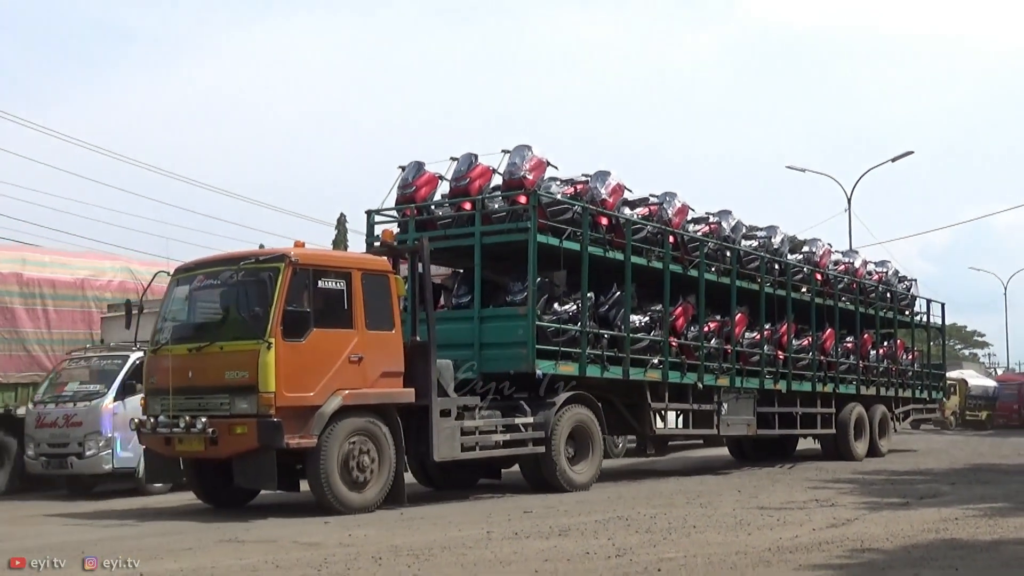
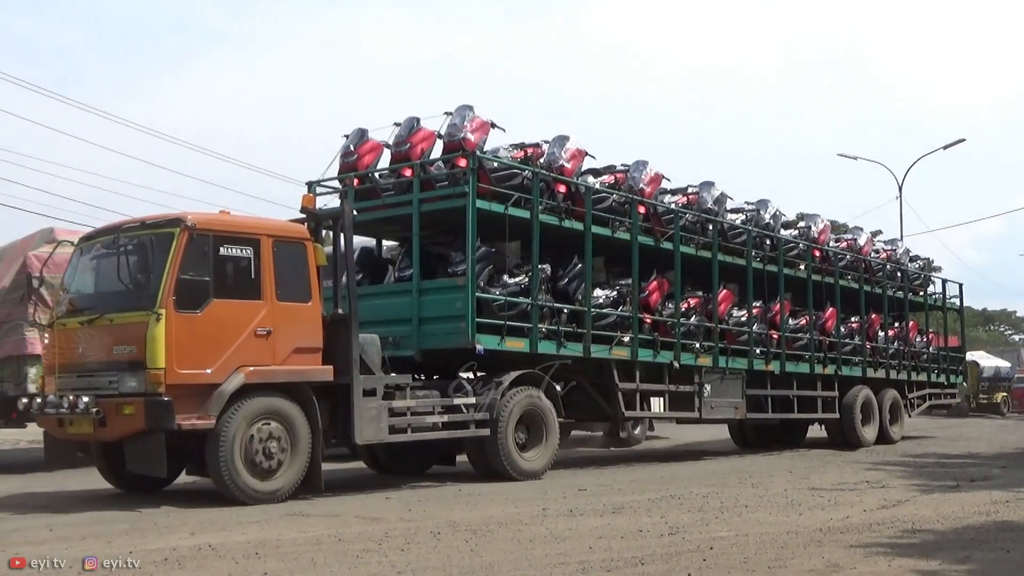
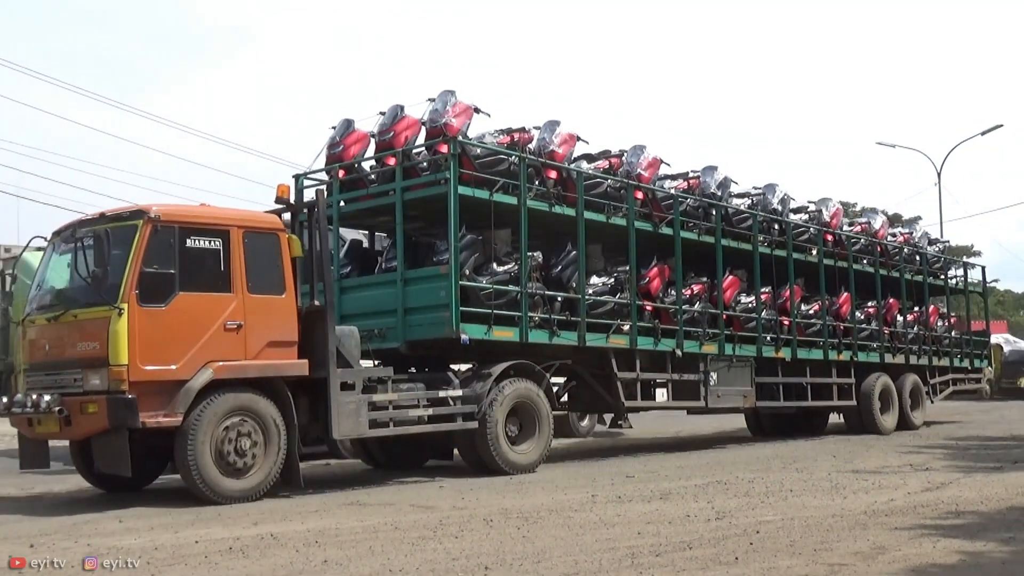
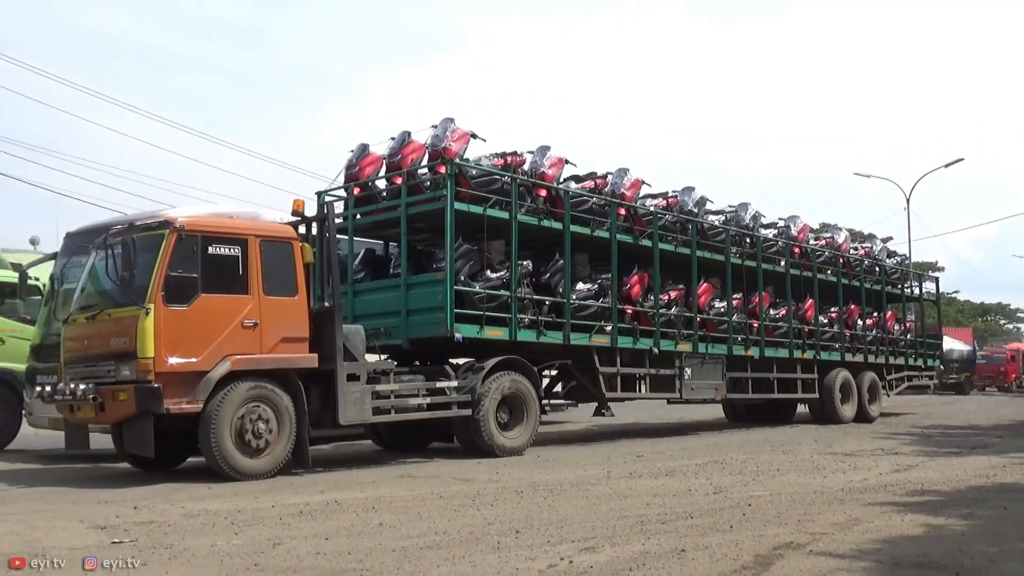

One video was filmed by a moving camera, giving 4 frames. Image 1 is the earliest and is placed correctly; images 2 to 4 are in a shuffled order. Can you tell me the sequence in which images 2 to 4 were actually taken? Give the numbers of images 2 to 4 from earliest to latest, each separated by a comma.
2, 3, 4
